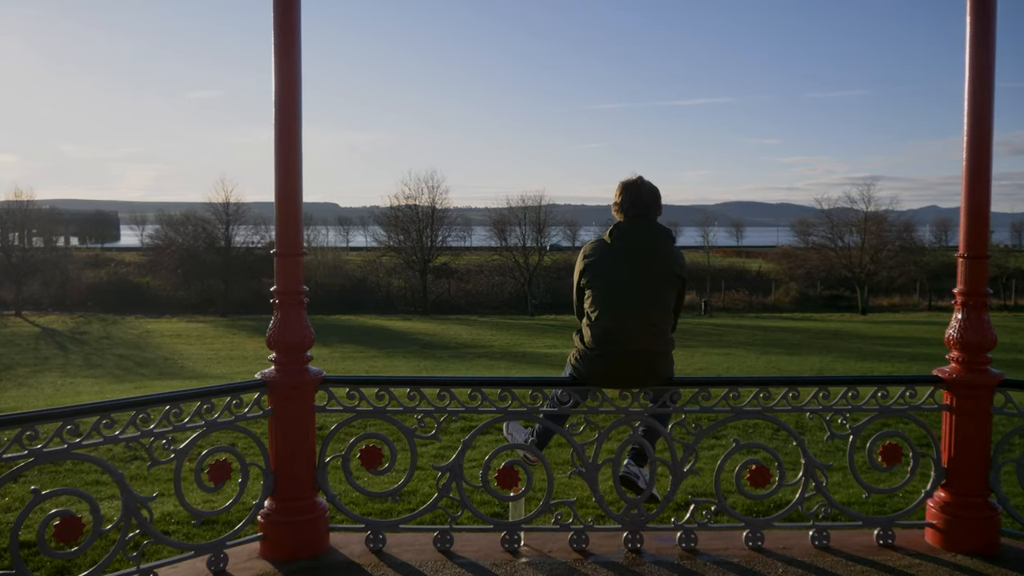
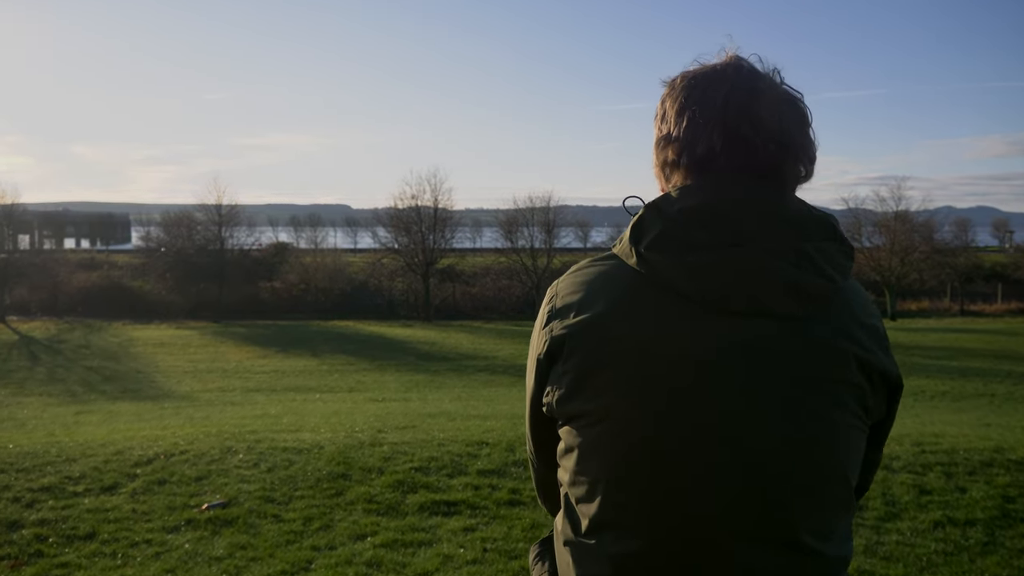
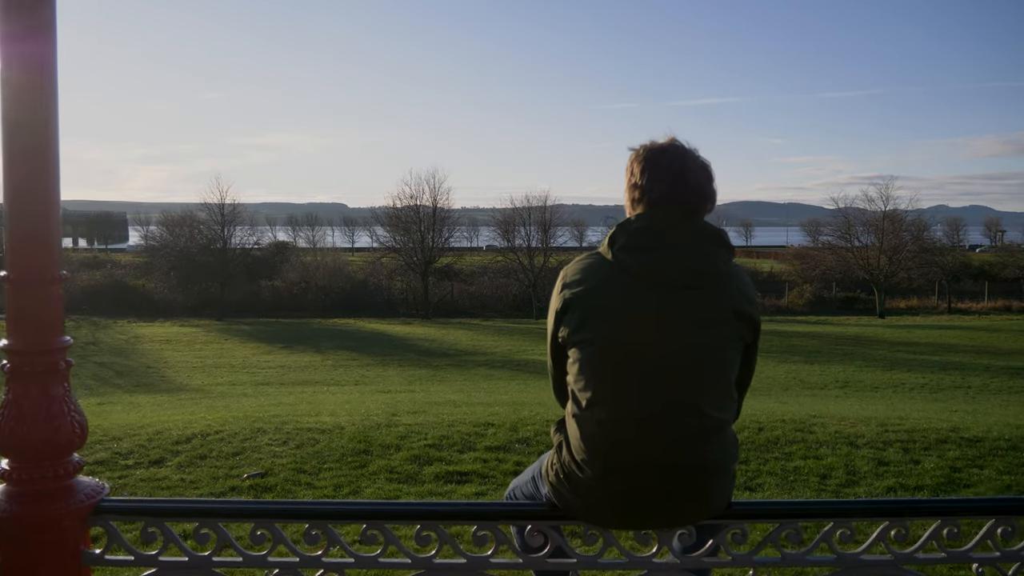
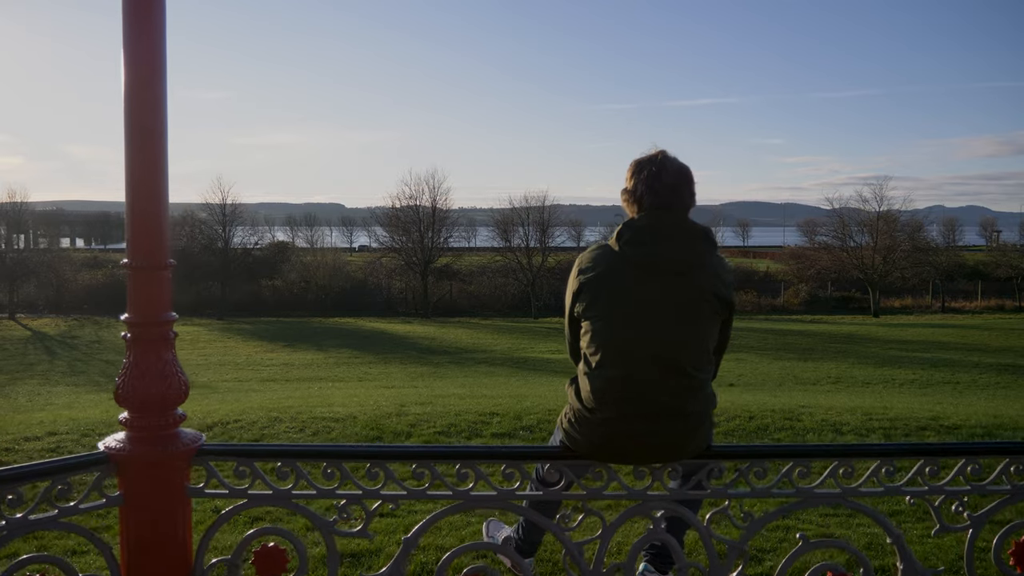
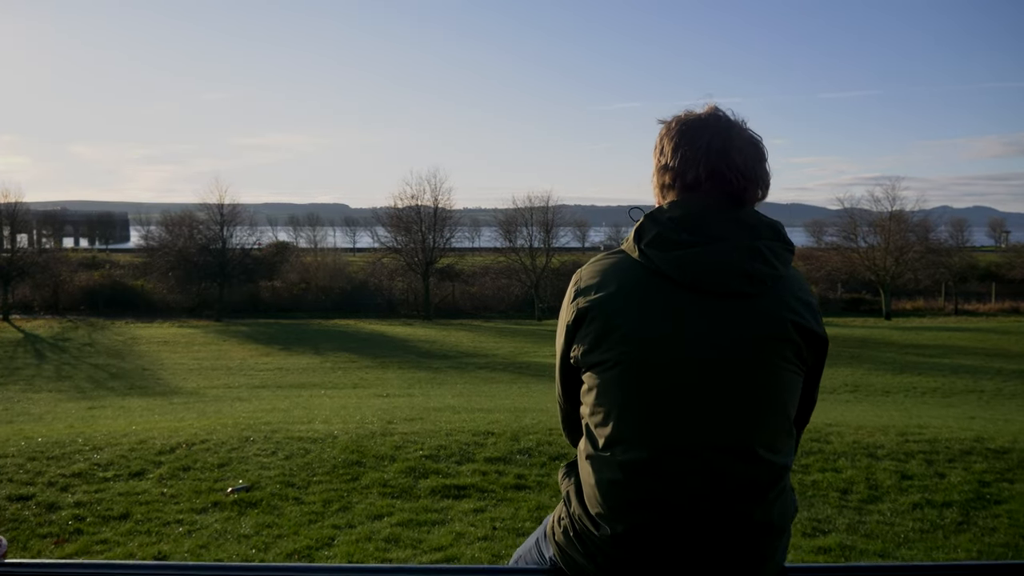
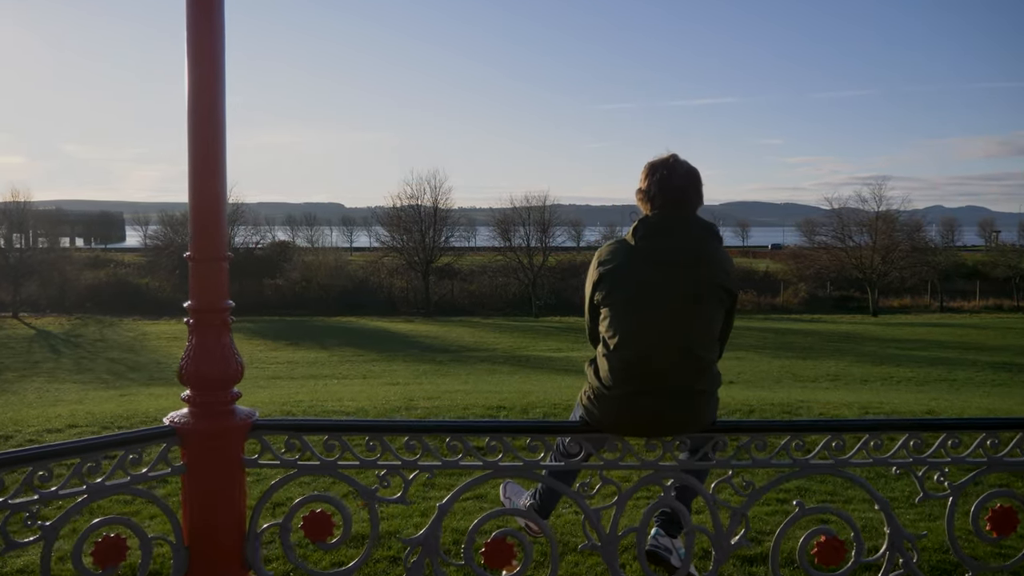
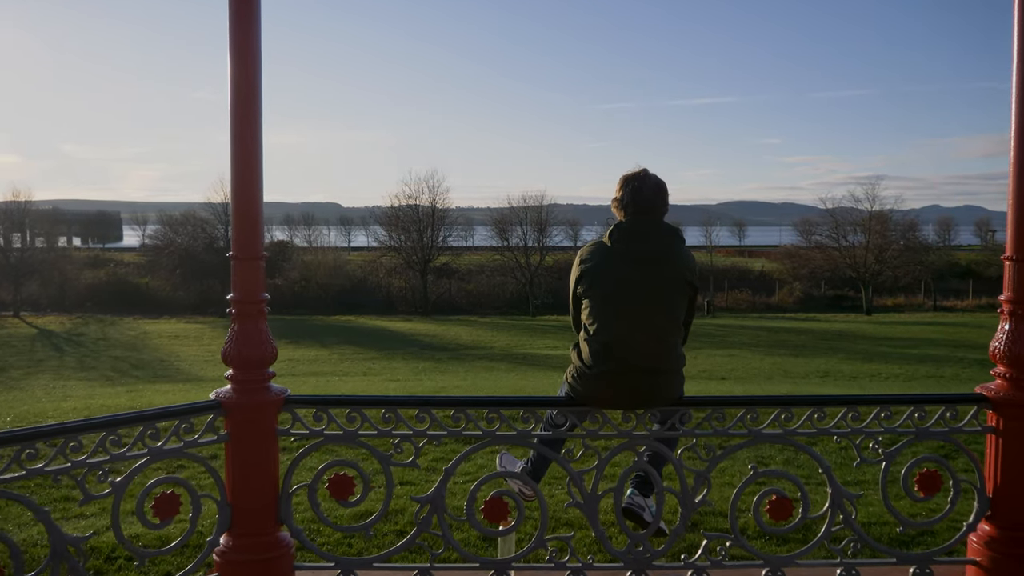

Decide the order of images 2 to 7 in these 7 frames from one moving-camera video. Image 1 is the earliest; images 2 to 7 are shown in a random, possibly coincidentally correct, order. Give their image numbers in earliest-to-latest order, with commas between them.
7, 6, 4, 3, 5, 2
